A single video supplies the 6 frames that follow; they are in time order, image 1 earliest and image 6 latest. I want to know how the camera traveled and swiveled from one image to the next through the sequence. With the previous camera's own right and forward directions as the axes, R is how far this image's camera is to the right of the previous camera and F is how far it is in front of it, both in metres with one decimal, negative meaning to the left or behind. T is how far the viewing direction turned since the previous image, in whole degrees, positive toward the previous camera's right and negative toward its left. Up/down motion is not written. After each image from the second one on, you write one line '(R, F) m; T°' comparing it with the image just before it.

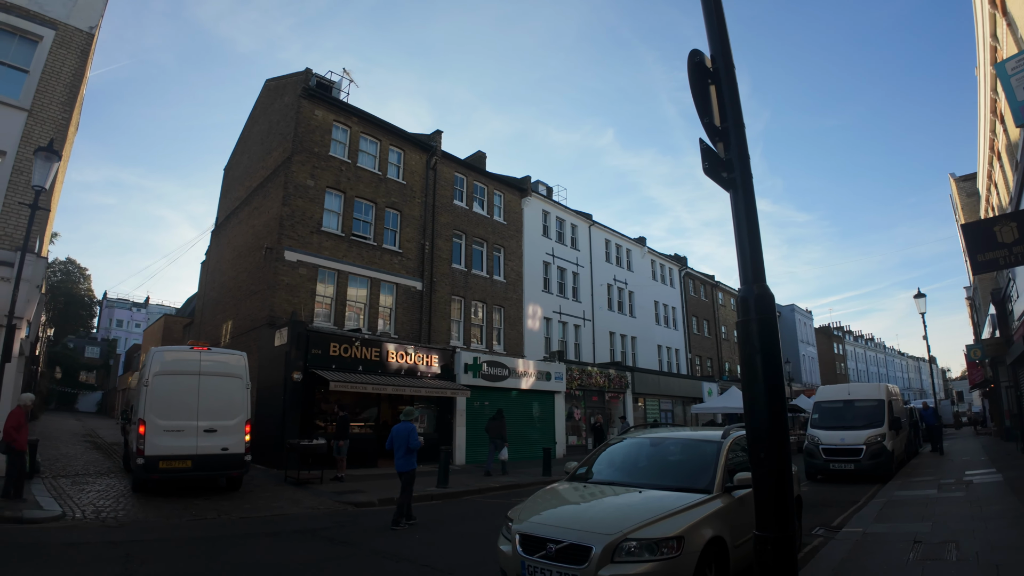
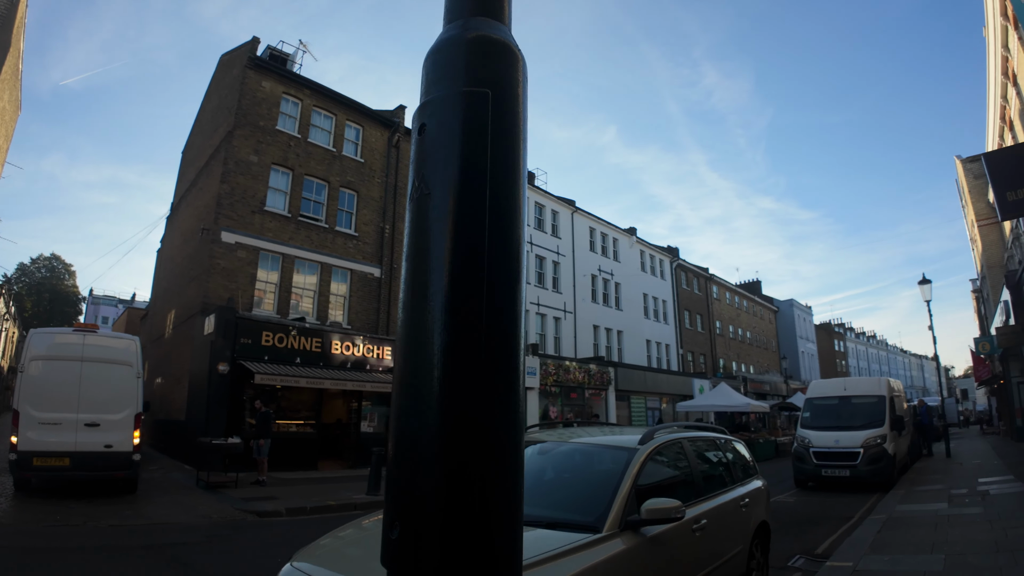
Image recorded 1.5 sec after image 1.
(+1.2, +1.8) m; 0°
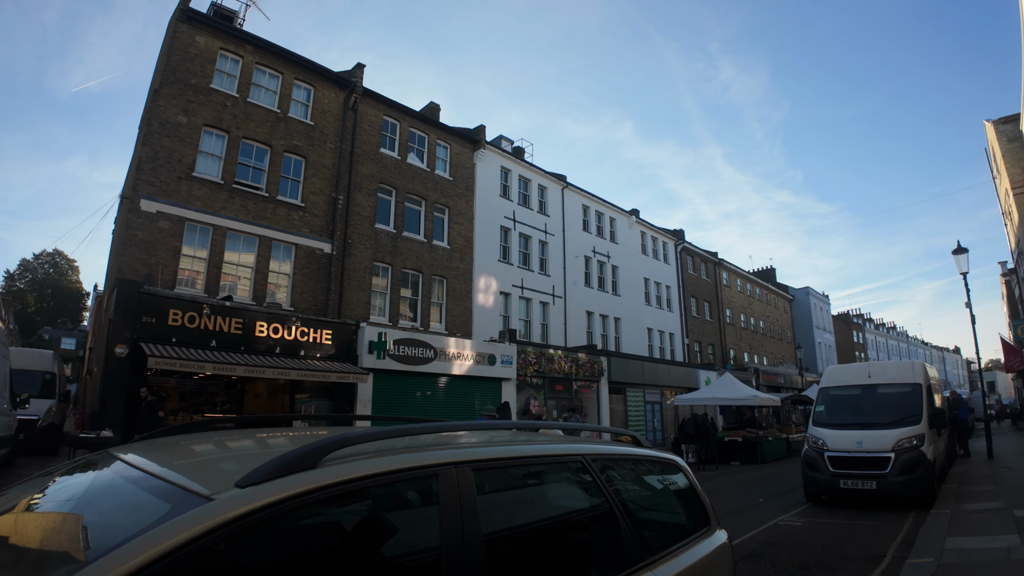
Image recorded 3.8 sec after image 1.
(+1.4, +2.5) m; -1°
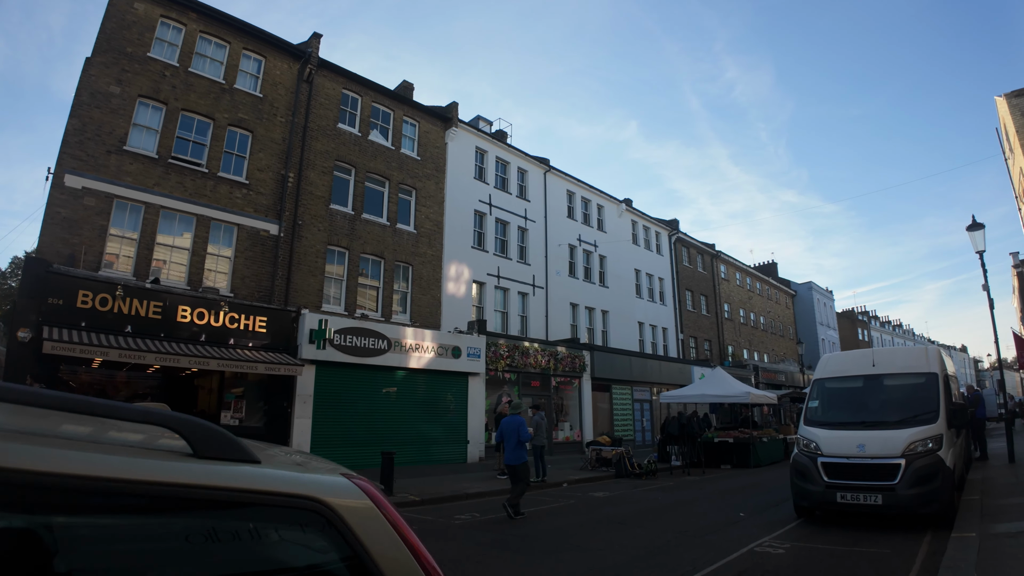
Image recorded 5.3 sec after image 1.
(+1.1, +1.7) m; 0°
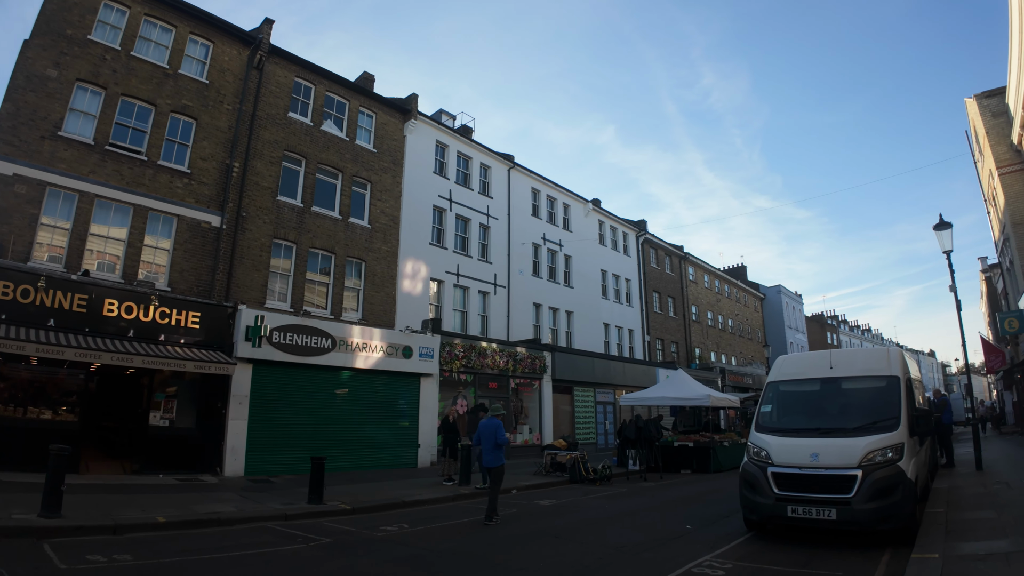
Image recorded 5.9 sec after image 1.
(+0.5, +0.7) m; +2°
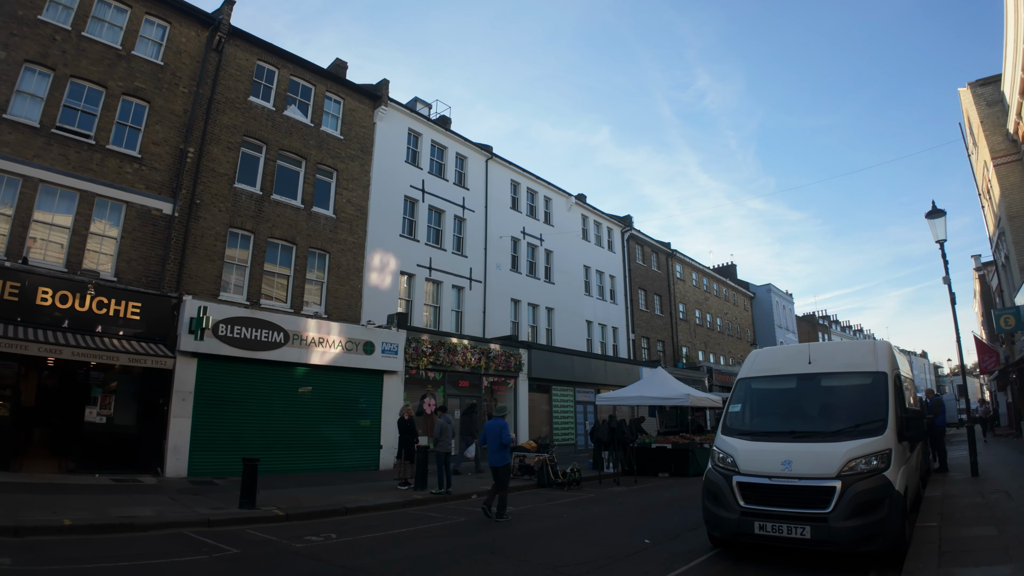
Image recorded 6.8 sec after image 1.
(+0.6, +0.9) m; +1°
